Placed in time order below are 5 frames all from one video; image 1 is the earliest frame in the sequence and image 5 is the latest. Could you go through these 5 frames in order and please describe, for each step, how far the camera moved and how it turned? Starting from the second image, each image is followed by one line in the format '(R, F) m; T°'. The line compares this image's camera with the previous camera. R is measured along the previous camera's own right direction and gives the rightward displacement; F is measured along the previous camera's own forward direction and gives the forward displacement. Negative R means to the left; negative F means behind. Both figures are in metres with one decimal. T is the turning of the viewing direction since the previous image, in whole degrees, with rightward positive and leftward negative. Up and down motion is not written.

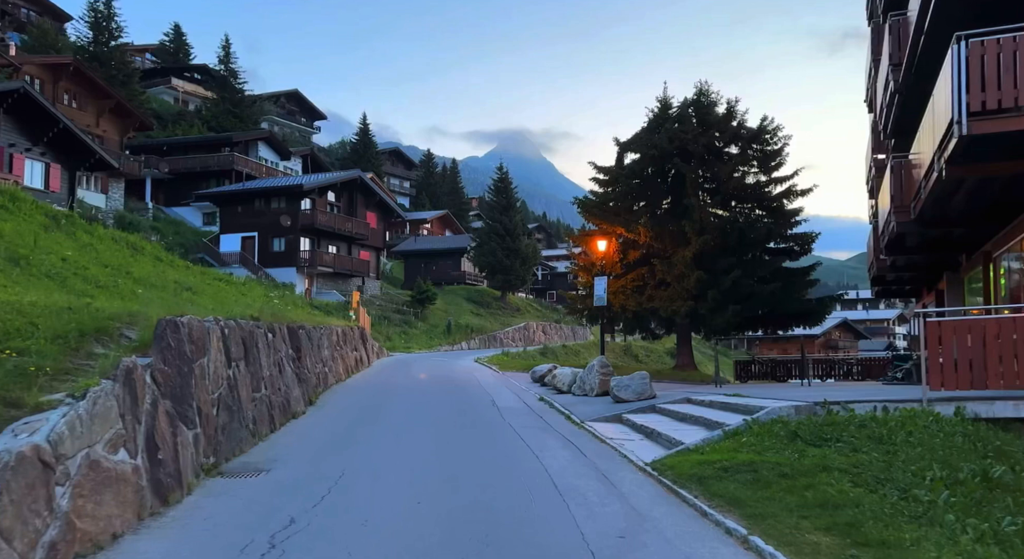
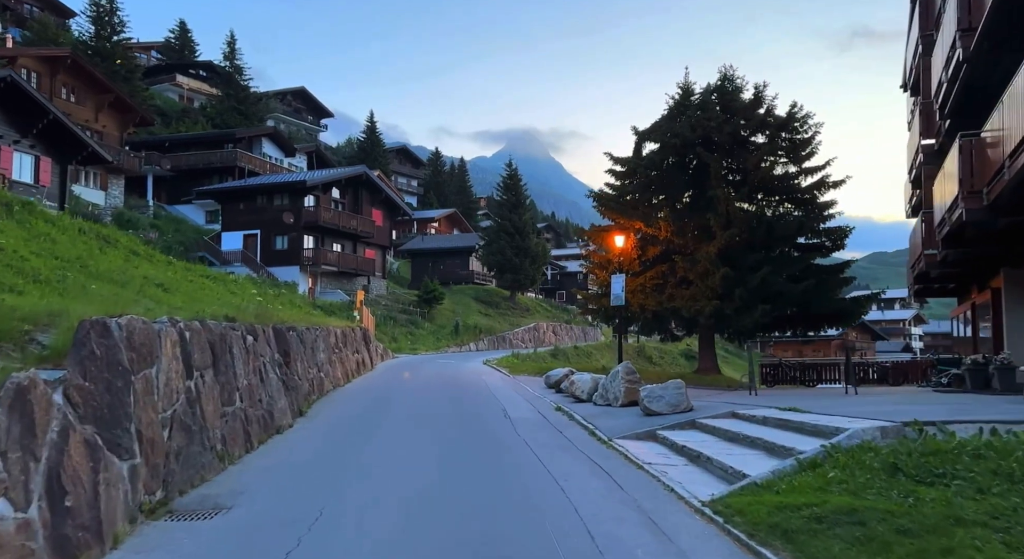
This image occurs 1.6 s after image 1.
(-0.1, +1.6) m; -1°
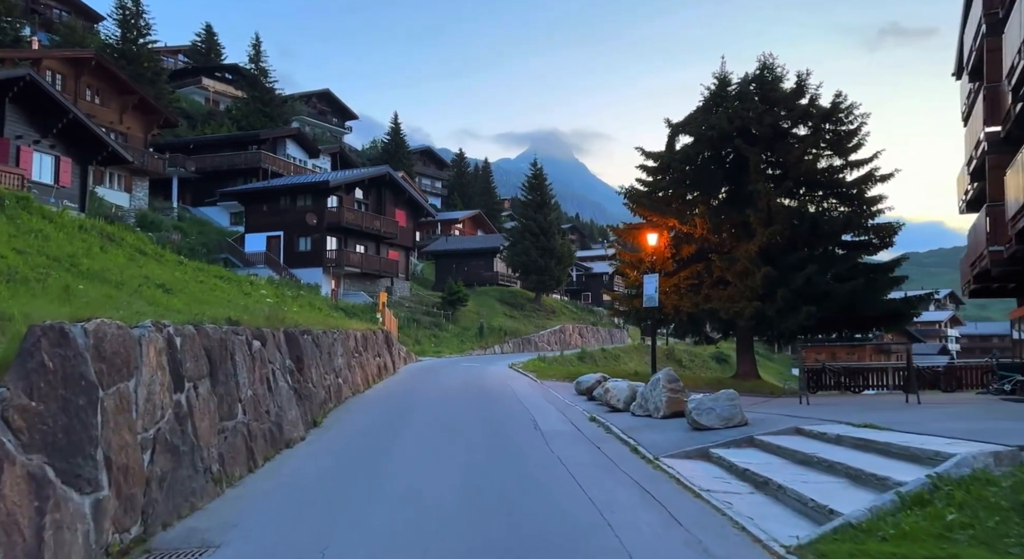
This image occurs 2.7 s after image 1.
(-0.1, +1.1) m; -2°
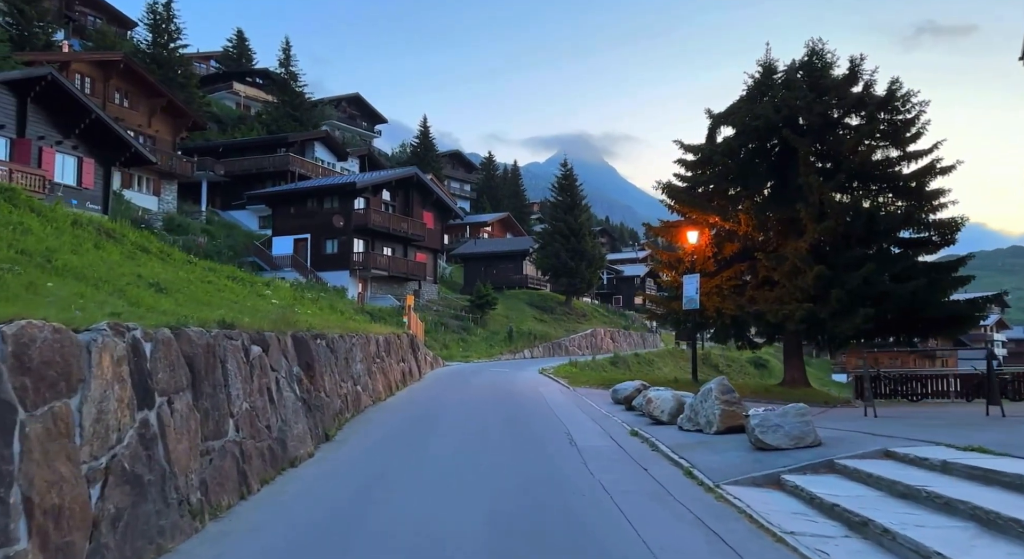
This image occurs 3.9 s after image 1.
(-0.1, +1.2) m; -3°
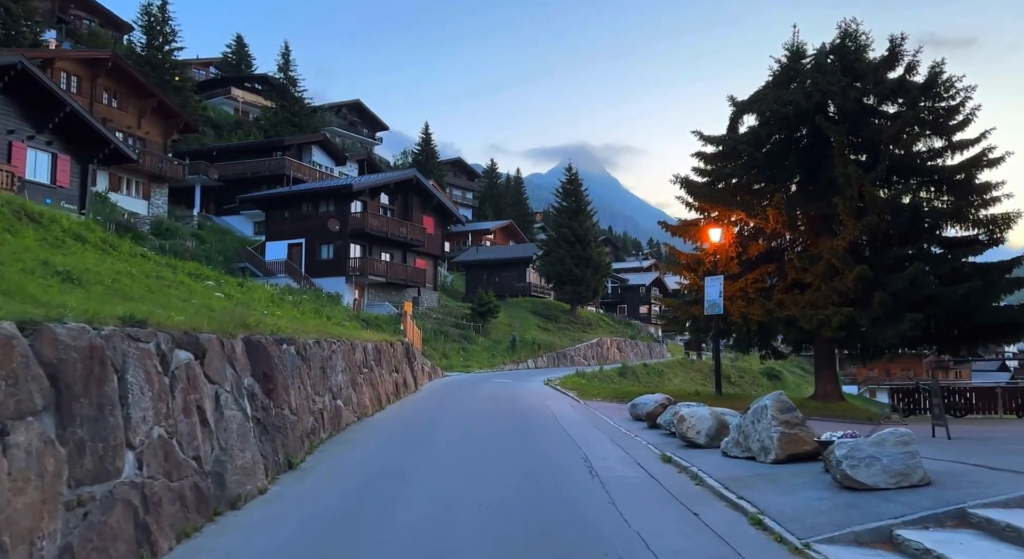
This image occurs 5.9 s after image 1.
(-0.1, +2.0) m; 0°
